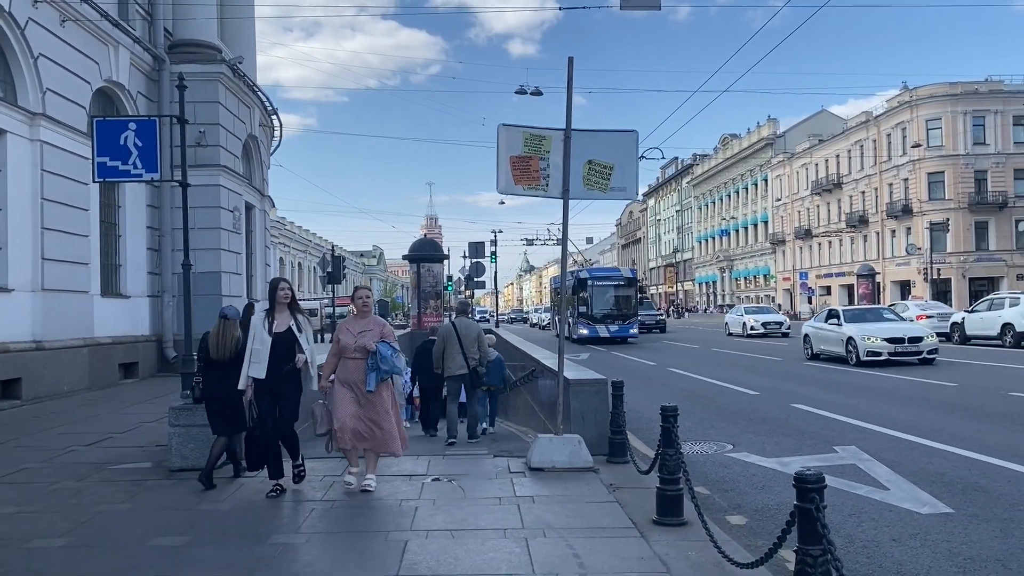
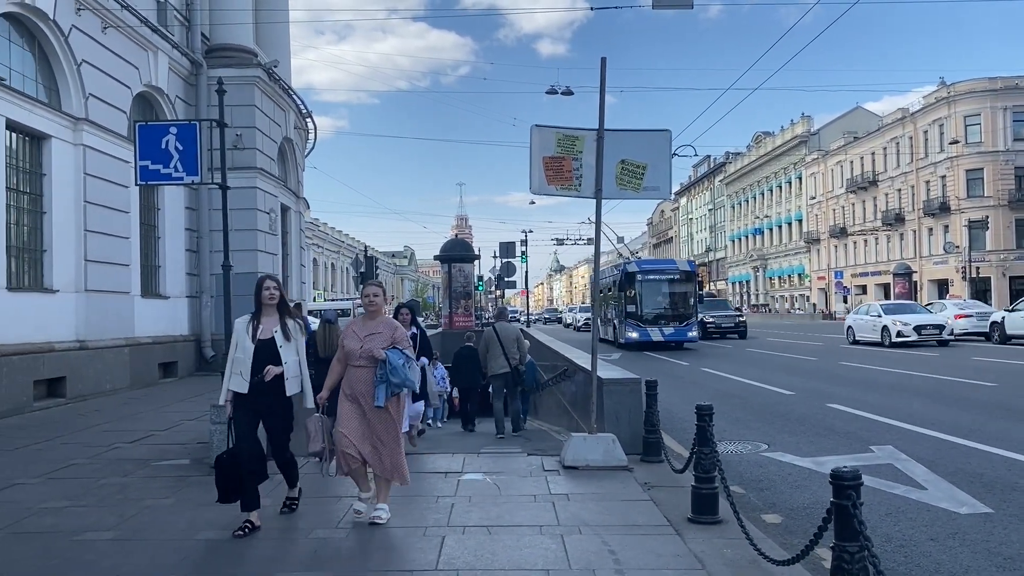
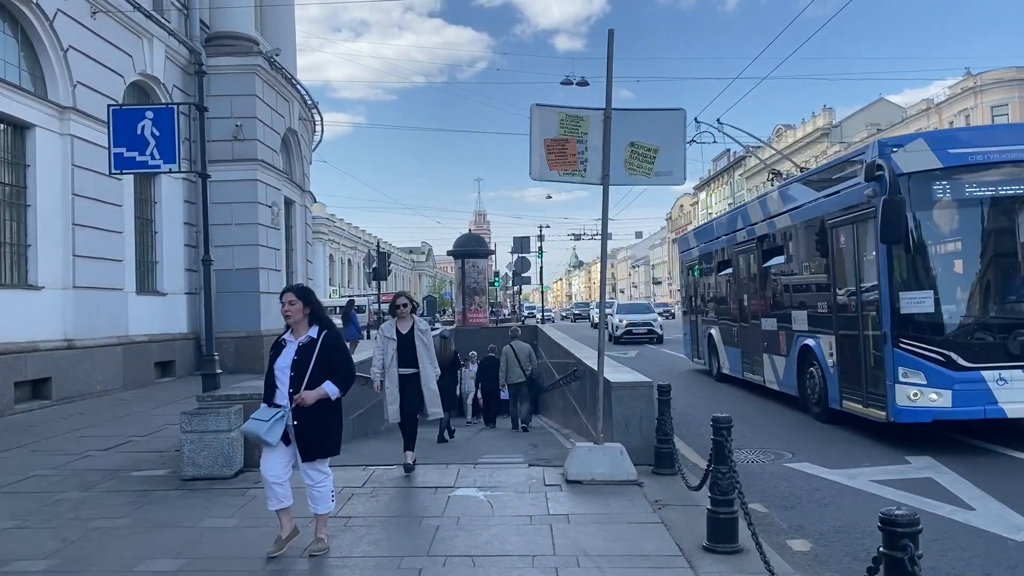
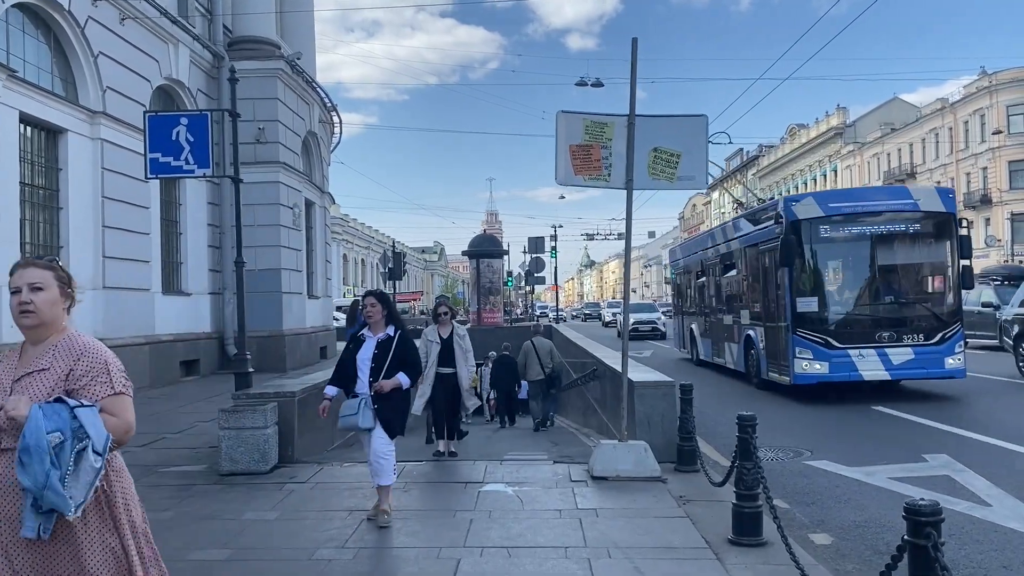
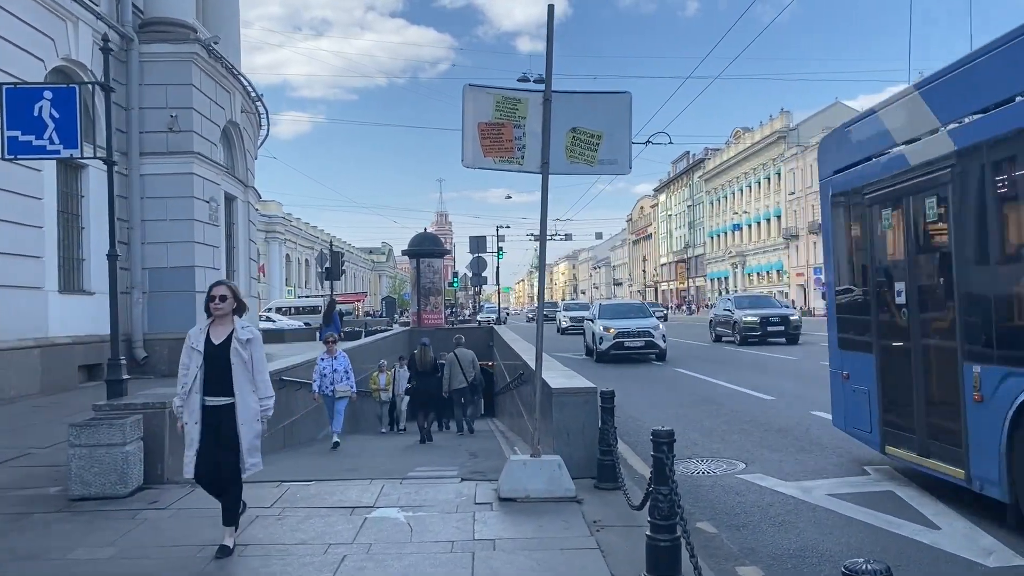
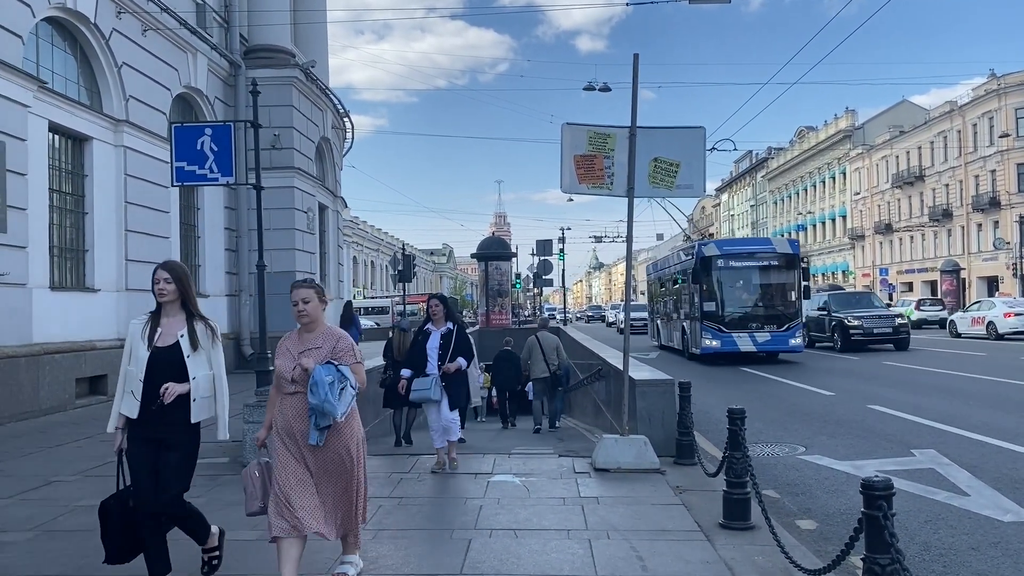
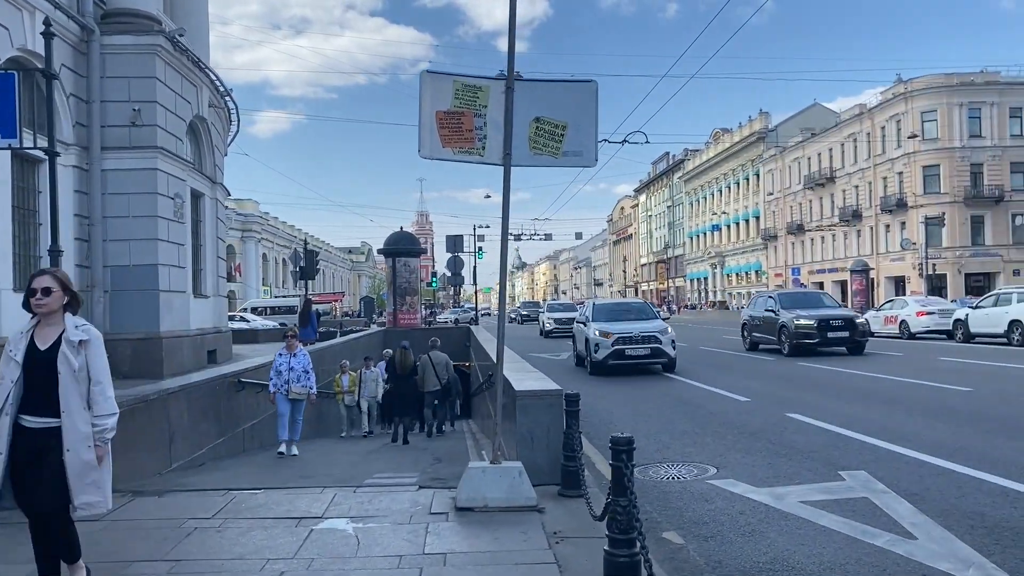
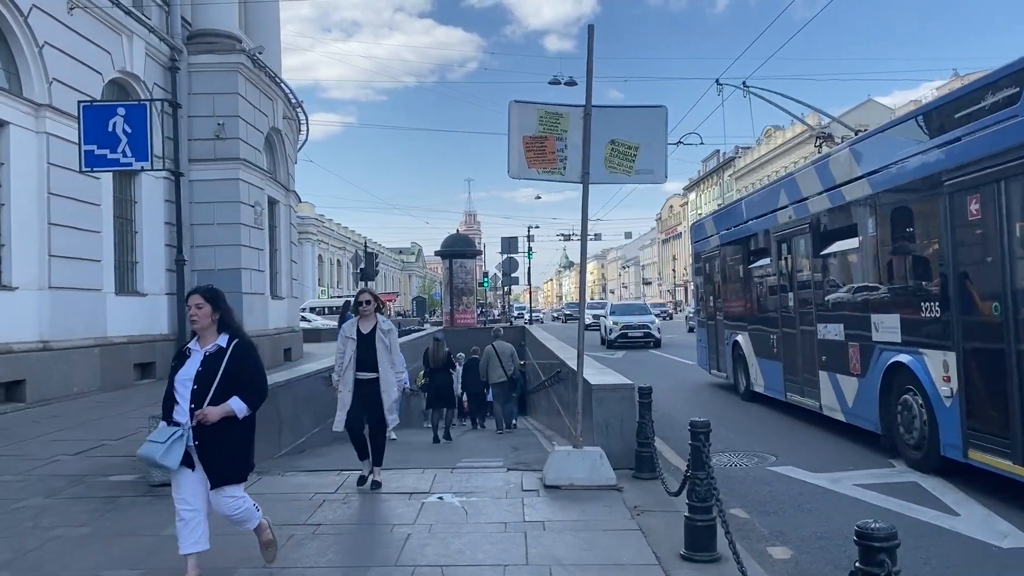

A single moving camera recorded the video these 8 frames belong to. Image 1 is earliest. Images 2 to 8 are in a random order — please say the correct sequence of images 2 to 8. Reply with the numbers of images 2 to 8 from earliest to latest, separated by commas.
2, 6, 4, 3, 8, 5, 7
